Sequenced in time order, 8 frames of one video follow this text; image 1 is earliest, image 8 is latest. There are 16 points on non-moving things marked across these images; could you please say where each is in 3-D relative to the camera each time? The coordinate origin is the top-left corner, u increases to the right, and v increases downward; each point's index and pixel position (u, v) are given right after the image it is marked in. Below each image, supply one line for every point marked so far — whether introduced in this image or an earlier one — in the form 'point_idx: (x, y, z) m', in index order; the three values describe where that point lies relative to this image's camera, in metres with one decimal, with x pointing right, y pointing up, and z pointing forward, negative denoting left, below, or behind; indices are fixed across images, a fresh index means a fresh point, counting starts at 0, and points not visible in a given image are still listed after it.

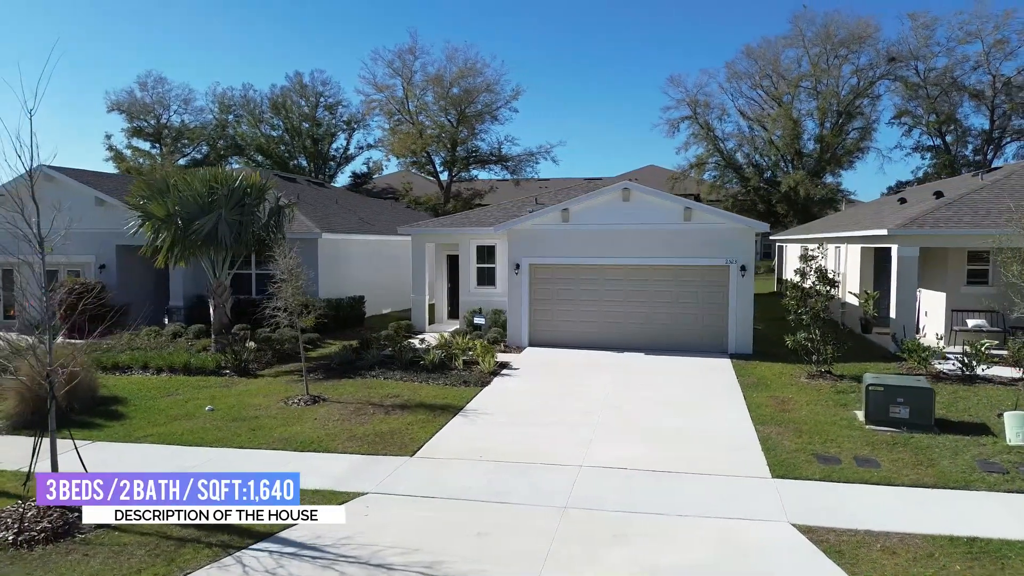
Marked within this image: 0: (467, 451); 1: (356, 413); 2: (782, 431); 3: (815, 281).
0: (-0.5, -2.1, +8.4) m
1: (-2.4, -1.9, +10.0) m
2: (+3.6, -1.9, +8.7) m
3: (+5.7, +0.1, +12.3) m
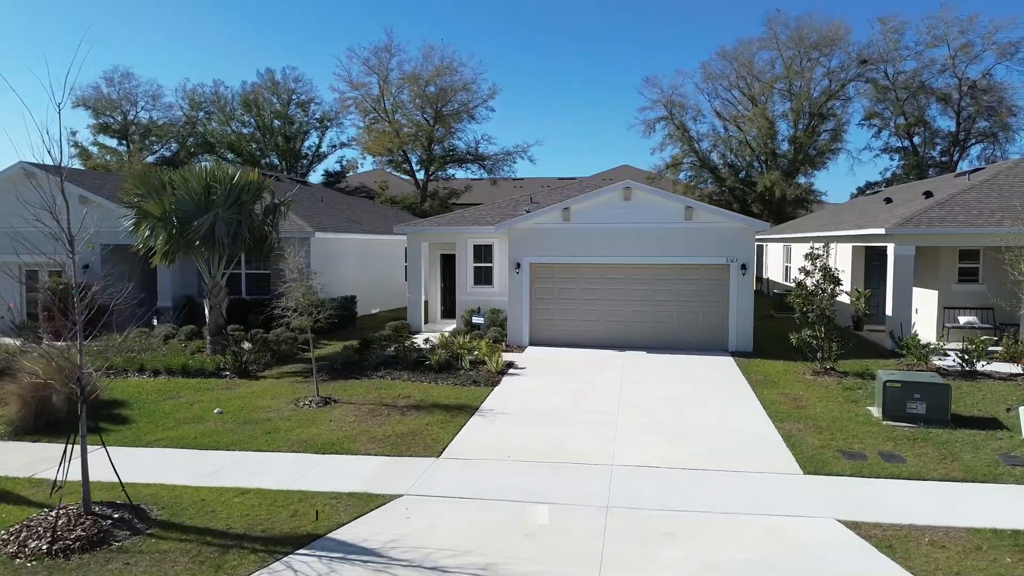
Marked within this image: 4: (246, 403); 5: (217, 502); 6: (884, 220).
0: (-0.2, -2.0, +8.3) m
1: (-2.1, -1.9, +9.9) m
2: (+3.9, -1.9, +8.8) m
3: (+5.8, +0.2, +12.5) m
4: (-4.2, -1.9, +10.6) m
5: (-2.9, -2.1, +6.6) m
6: (+8.8, +1.6, +15.7) m
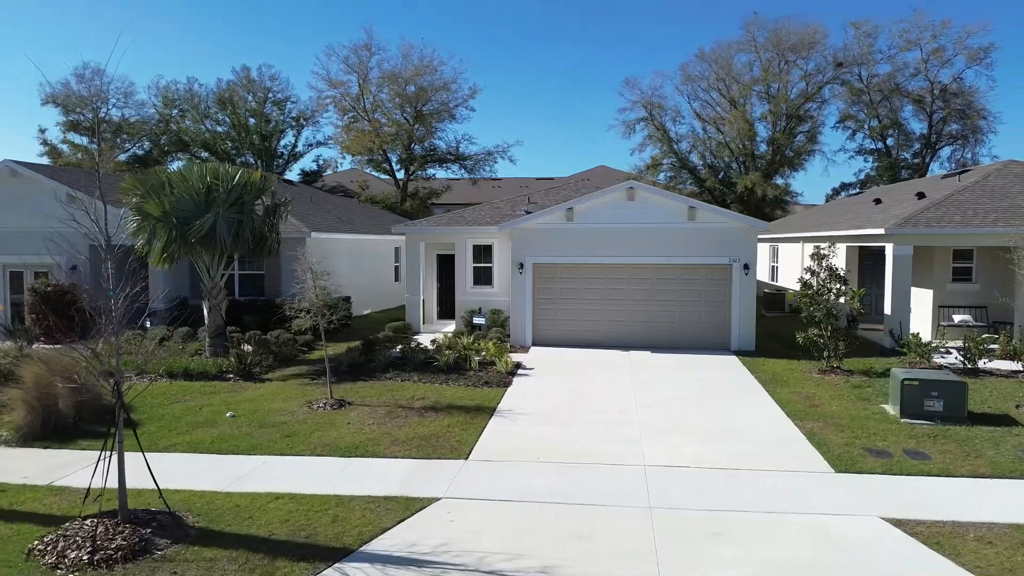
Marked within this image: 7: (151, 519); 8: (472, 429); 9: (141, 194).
0: (+0.1, -2.1, +8.3) m
1: (-1.8, -1.9, +9.7) m
2: (+4.2, -1.8, +8.9) m
3: (+6.0, +0.2, +12.7) m
4: (-4.0, -1.9, +10.5) m
5: (-2.5, -2.1, +6.4) m
6: (+8.8, +1.6, +16.0) m
7: (-3.2, -2.0, +5.9) m
8: (-0.5, -2.0, +9.1) m
9: (-7.6, +1.9, +13.6) m
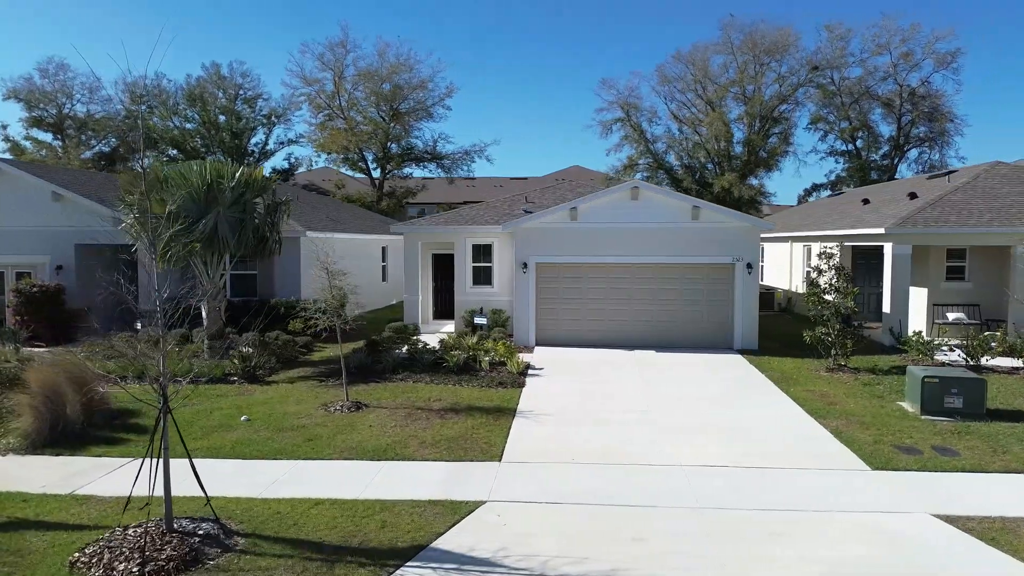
0: (+0.5, -2.0, +8.2) m
1: (-1.5, -1.9, +9.6) m
2: (+4.5, -1.8, +9.0) m
3: (+6.2, +0.2, +12.8) m
4: (-3.7, -1.9, +10.2) m
5: (-2.0, -2.1, +6.2) m
6: (+8.9, +1.7, +16.2) m
7: (-2.7, -2.0, +5.7) m
8: (-0.2, -2.0, +9.0) m
9: (-7.4, +1.9, +13.2) m
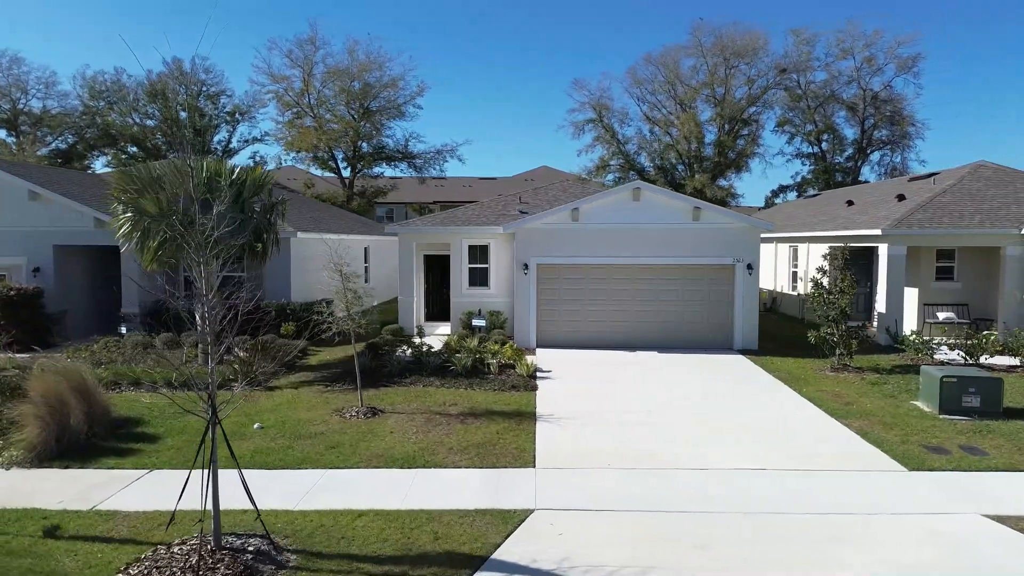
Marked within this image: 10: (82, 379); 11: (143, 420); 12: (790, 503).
0: (+0.9, -2.1, +8.1) m
1: (-1.2, -1.9, +9.4) m
2: (+4.9, -1.9, +9.0) m
3: (+6.4, +0.2, +13.0) m
4: (-3.4, -1.9, +9.9) m
5: (-1.5, -2.2, +6.0) m
6: (+8.8, +1.6, +16.5) m
7: (-2.2, -2.1, +5.4) m
8: (+0.2, -2.0, +8.9) m
9: (-7.3, +1.9, +12.7) m
10: (-5.9, -1.3, +9.1) m
11: (-5.4, -2.0, +9.7) m
12: (+2.7, -2.1, +6.5) m
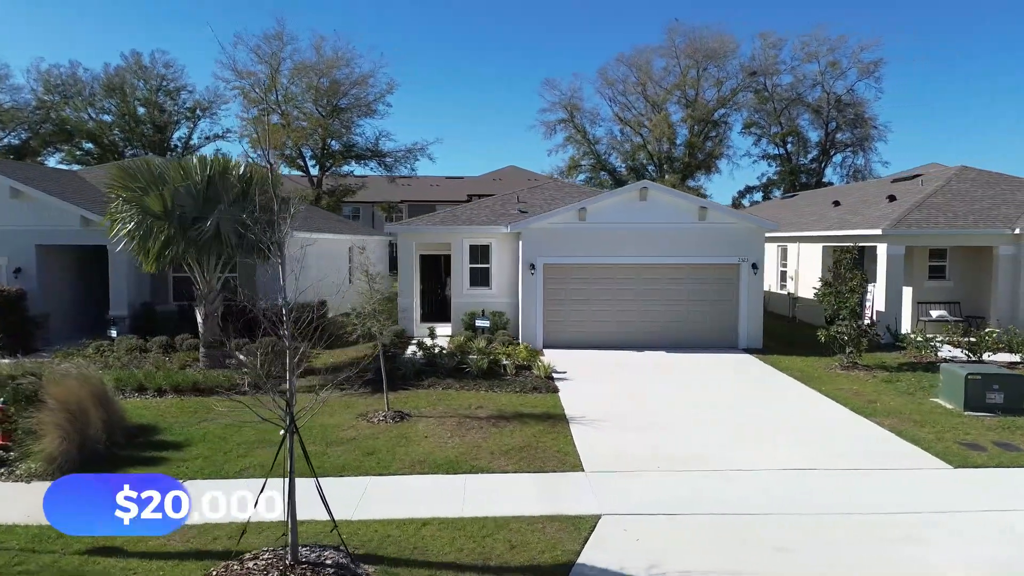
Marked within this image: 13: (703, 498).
0: (+1.4, -2.1, +8.0) m
1: (-0.7, -1.9, +9.2) m
2: (+5.4, -1.8, +9.2) m
3: (+6.6, +0.2, +13.2) m
4: (-2.9, -1.9, +9.6) m
5: (-0.9, -2.2, +5.8) m
6: (+8.9, +1.7, +16.8) m
7: (-1.5, -2.1, +5.1) m
8: (+0.7, -2.0, +8.8) m
9: (-7.0, +1.8, +12.1) m
10: (-5.4, -1.3, +8.6) m
11: (-5.0, -2.0, +9.3) m
12: (+3.3, -2.1, +6.5) m
13: (+1.9, -2.1, +6.8) m
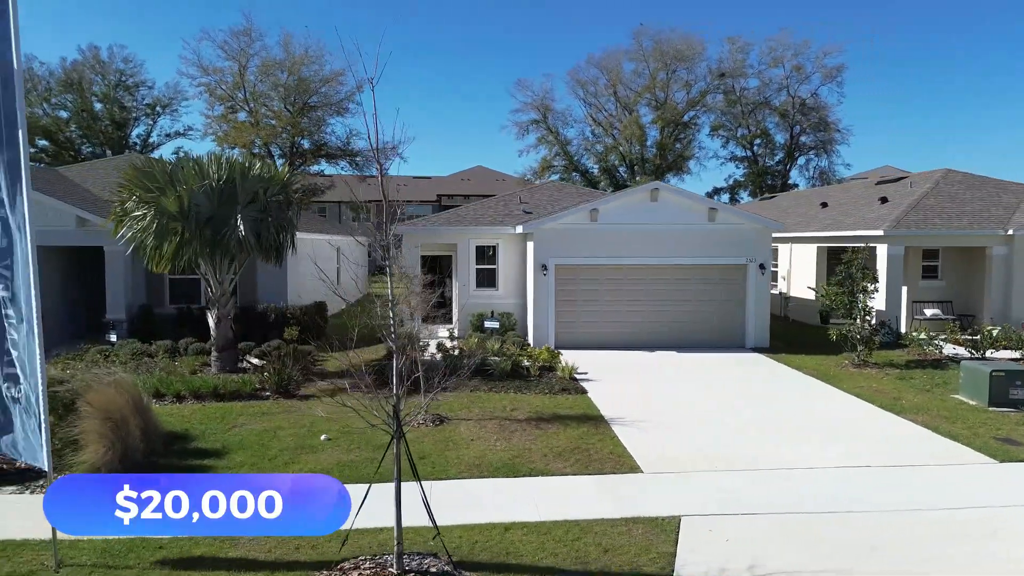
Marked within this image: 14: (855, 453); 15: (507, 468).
0: (+2.1, -2.1, +8.1) m
1: (-0.1, -2.0, +9.1) m
2: (+6.0, -1.8, +9.4) m
3: (+7.0, +0.2, +13.5) m
4: (-2.4, -2.0, +9.4) m
5: (-0.1, -2.2, +5.7) m
6: (+9.1, +1.7, +17.3) m
7: (-0.7, -2.1, +5.1) m
8: (+1.3, -2.0, +8.8) m
9: (-6.5, +1.8, +11.8) m
10: (-4.8, -1.3, +8.3) m
11: (-4.4, -2.0, +9.0) m
12: (+4.1, -2.1, +6.7) m
13: (+2.6, -2.1, +6.8) m
14: (+4.3, -2.1, +8.3) m
15: (-0.1, -2.1, +7.7) m
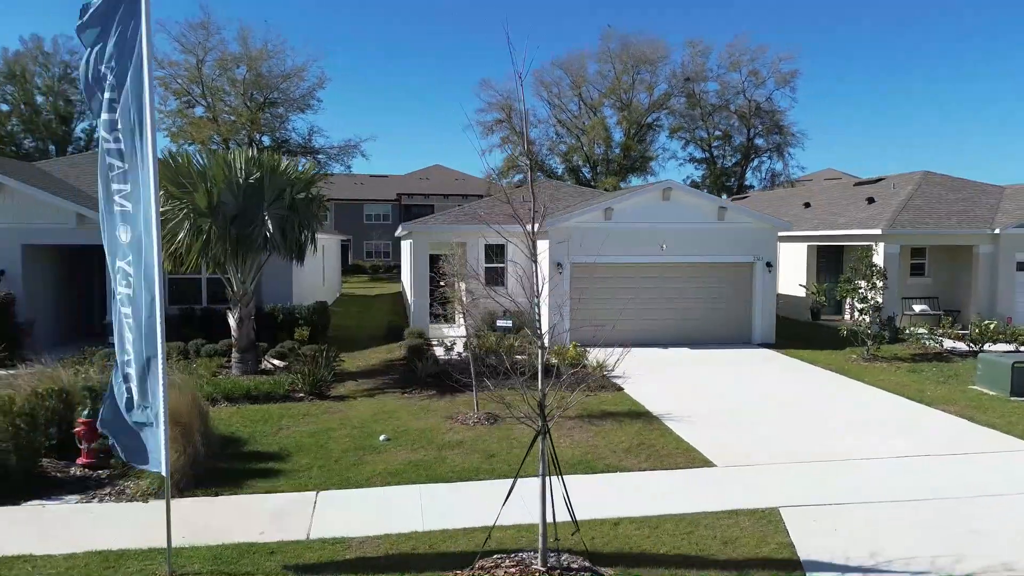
0: (+3.0, -2.1, +8.3) m
1: (+0.7, -1.9, +9.2) m
2: (+6.7, -1.8, +9.9) m
3: (+7.5, +0.2, +14.0) m
4: (-1.6, -2.0, +9.3) m
5: (+0.9, -2.2, +5.8) m
6: (+9.3, +1.8, +17.9) m
7: (+0.4, -2.1, +5.1) m
8: (+2.1, -2.0, +8.9) m
9: (-5.9, +1.8, +11.4) m
10: (-3.9, -1.3, +8.1) m
11: (-3.5, -2.0, +8.8) m
12: (+5.0, -2.1, +7.0) m
13: (+3.6, -2.1, +7.1) m
14: (+5.1, -2.0, +8.7) m
15: (+0.8, -2.1, +7.8) m
